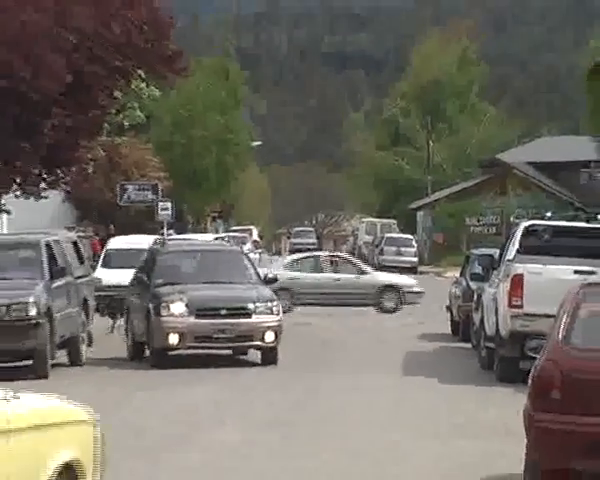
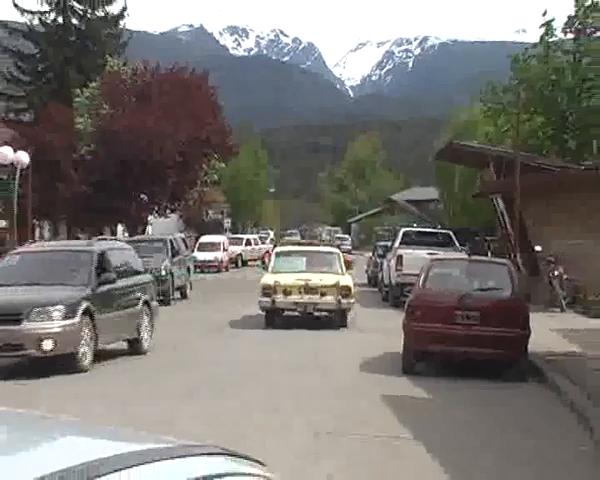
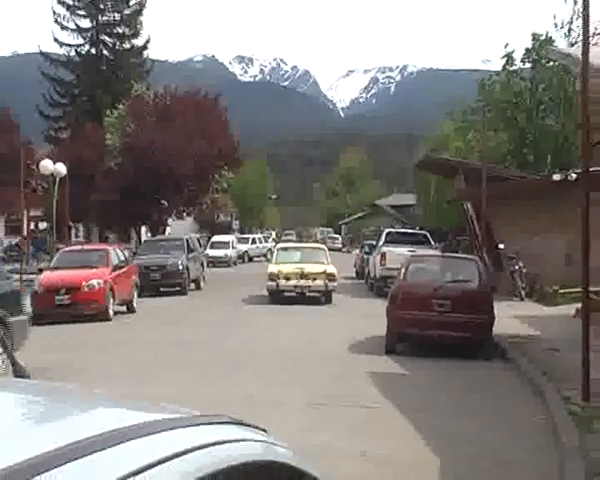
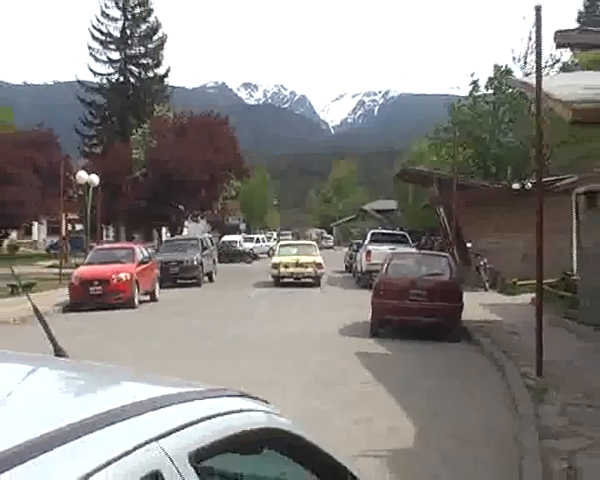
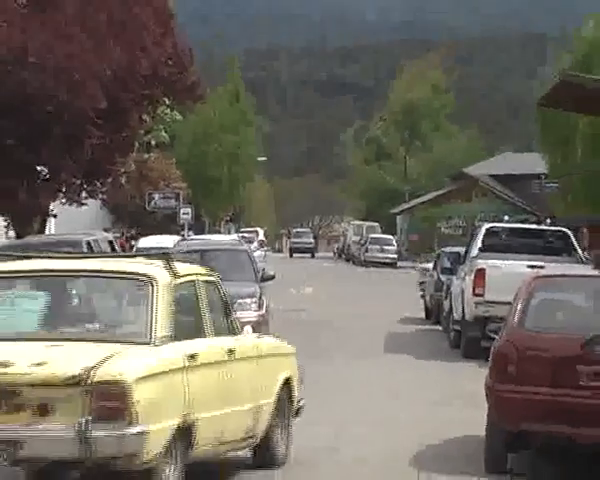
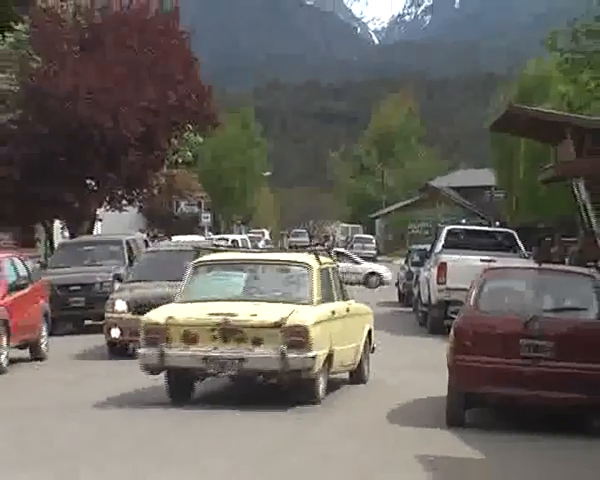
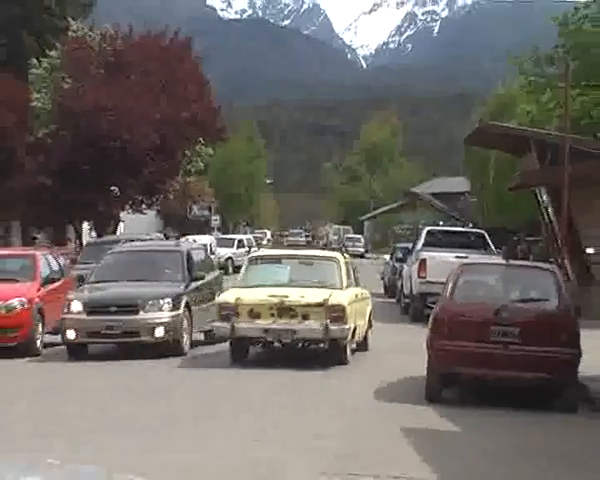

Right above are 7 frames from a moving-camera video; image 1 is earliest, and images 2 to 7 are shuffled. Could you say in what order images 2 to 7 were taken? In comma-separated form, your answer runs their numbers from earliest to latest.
5, 6, 7, 2, 3, 4
